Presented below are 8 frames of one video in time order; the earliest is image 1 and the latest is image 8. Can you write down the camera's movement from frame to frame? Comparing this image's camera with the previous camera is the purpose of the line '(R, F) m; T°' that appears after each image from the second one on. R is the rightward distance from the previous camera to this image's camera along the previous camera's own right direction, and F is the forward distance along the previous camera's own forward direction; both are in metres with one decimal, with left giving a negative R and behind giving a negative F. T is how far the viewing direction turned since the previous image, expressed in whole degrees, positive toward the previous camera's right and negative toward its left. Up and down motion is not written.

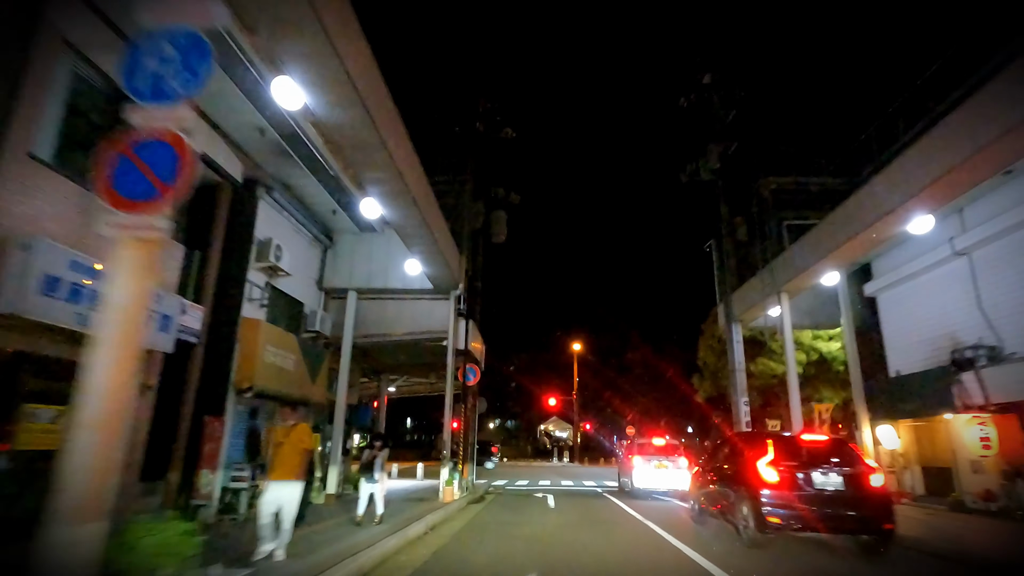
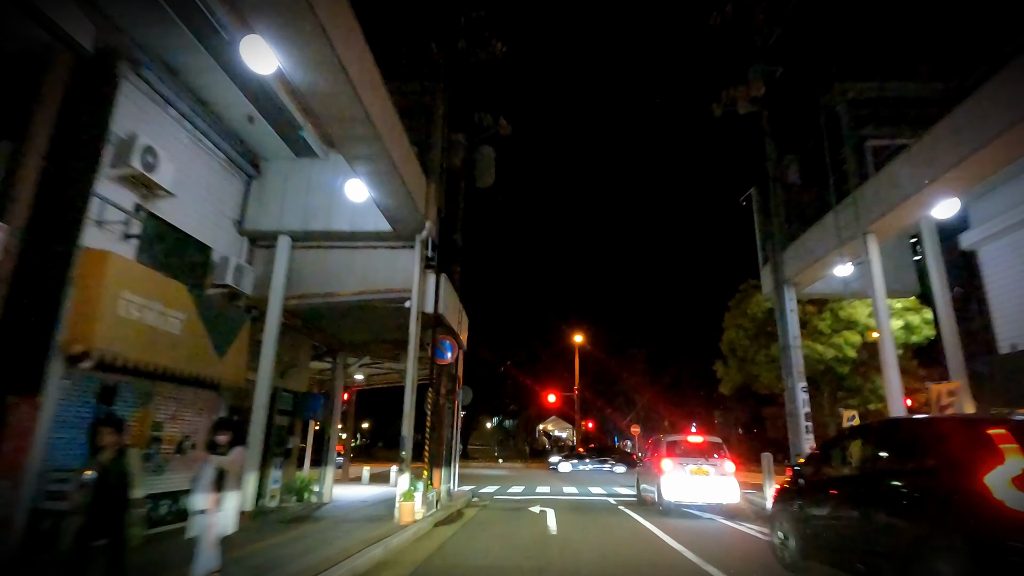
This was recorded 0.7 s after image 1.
(+0.3, +4.7) m; 0°
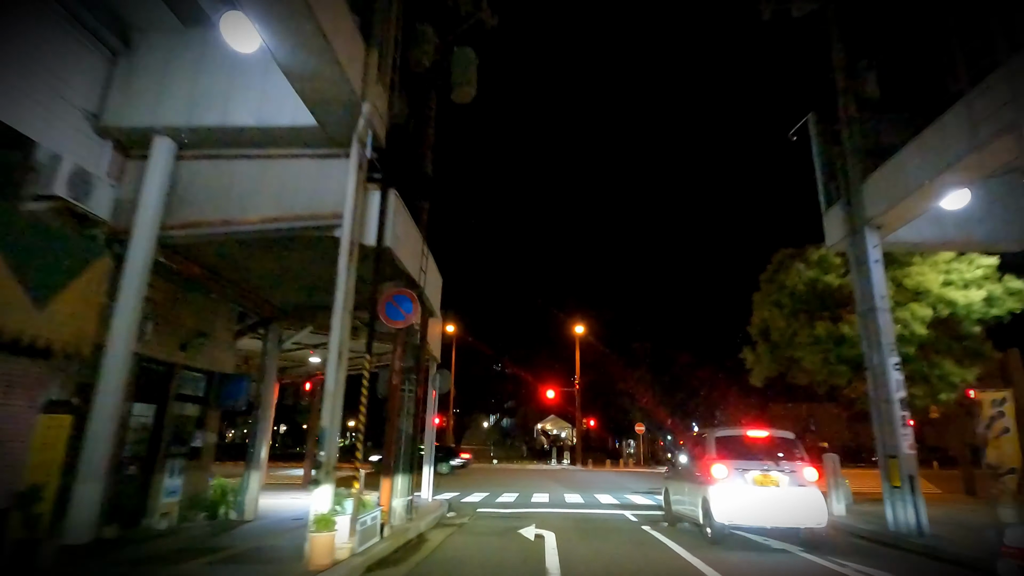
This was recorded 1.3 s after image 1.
(+0.3, +4.2) m; 0°
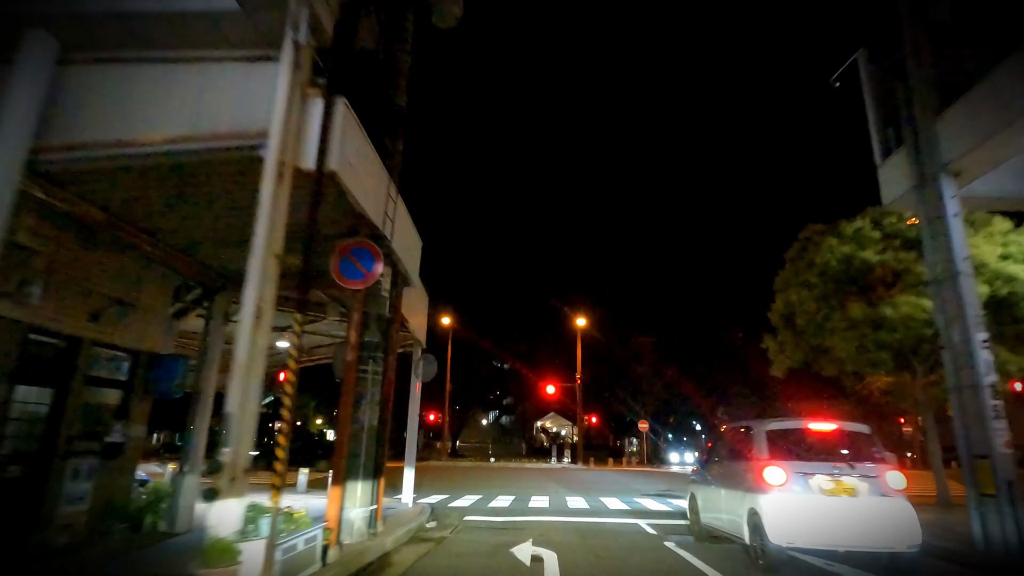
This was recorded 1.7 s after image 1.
(+0.1, +2.3) m; 0°
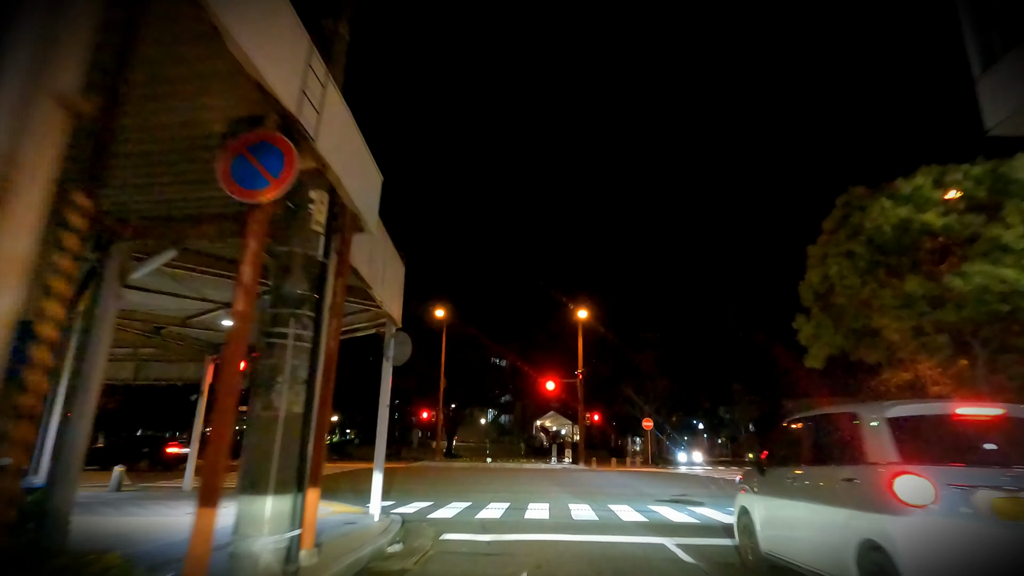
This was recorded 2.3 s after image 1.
(+0.2, +2.7) m; 0°
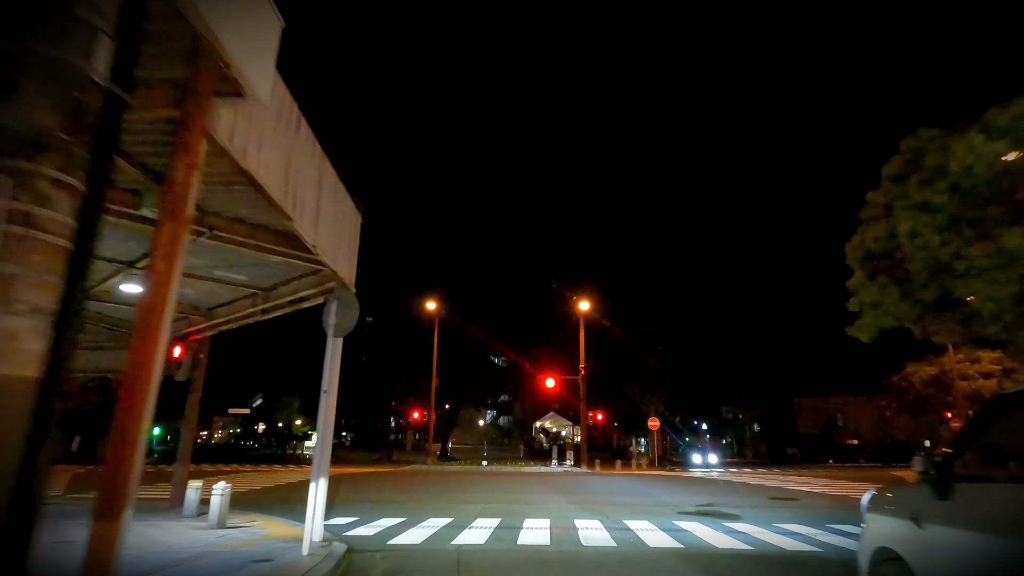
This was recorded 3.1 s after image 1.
(+0.2, +3.2) m; 0°
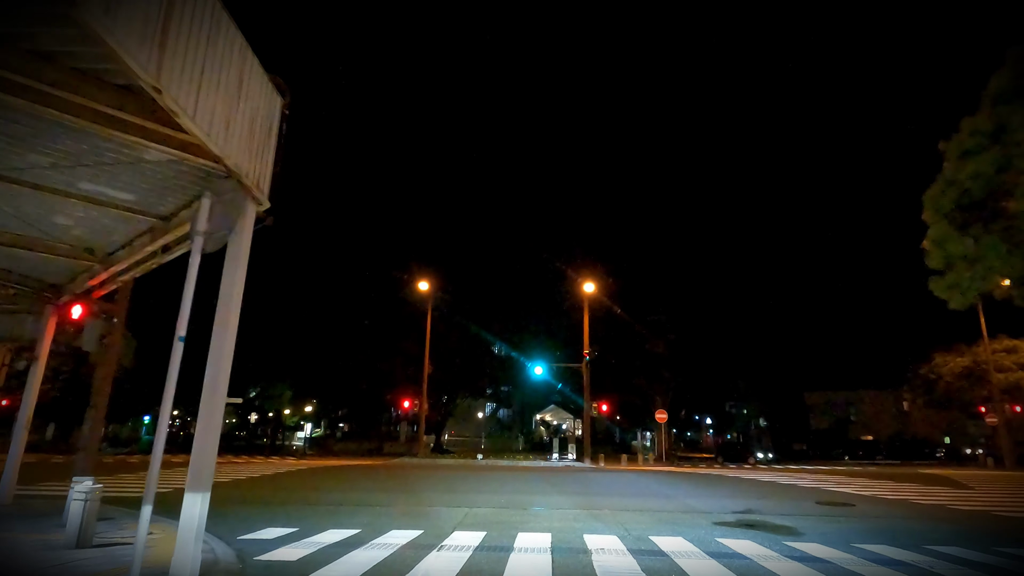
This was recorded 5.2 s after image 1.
(+0.2, +3.3) m; 0°
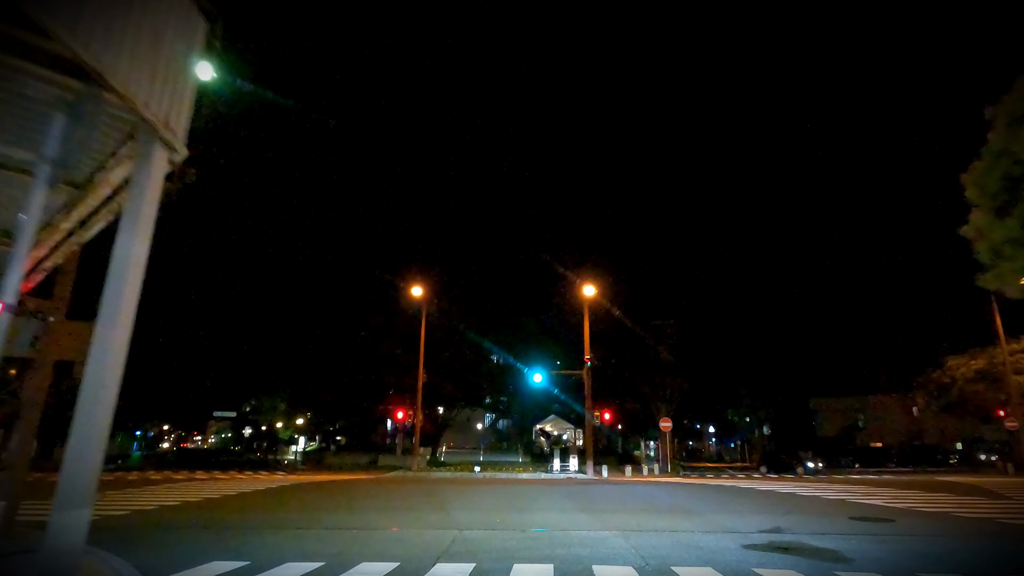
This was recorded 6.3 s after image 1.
(+0.1, +1.6) m; 0°
